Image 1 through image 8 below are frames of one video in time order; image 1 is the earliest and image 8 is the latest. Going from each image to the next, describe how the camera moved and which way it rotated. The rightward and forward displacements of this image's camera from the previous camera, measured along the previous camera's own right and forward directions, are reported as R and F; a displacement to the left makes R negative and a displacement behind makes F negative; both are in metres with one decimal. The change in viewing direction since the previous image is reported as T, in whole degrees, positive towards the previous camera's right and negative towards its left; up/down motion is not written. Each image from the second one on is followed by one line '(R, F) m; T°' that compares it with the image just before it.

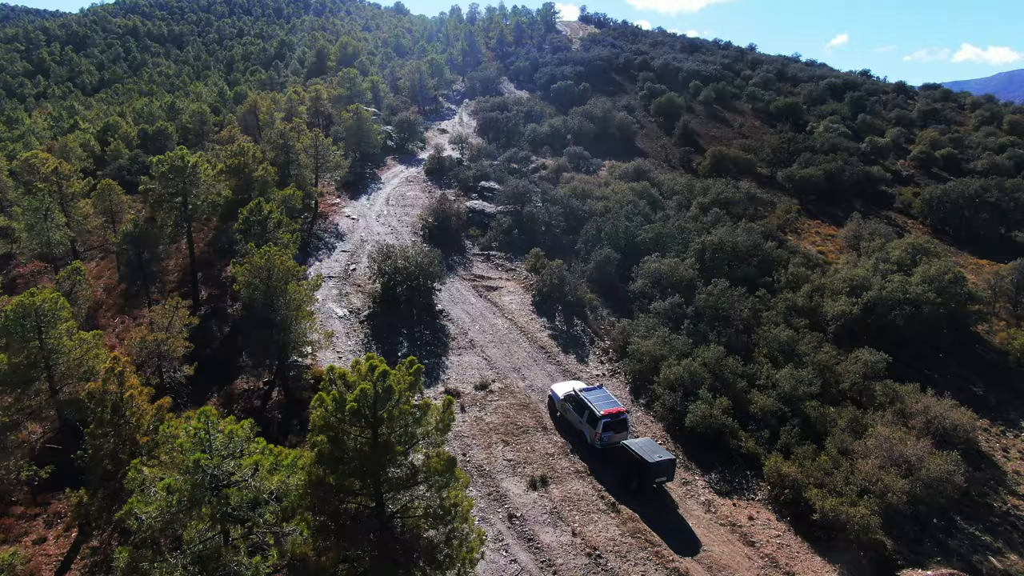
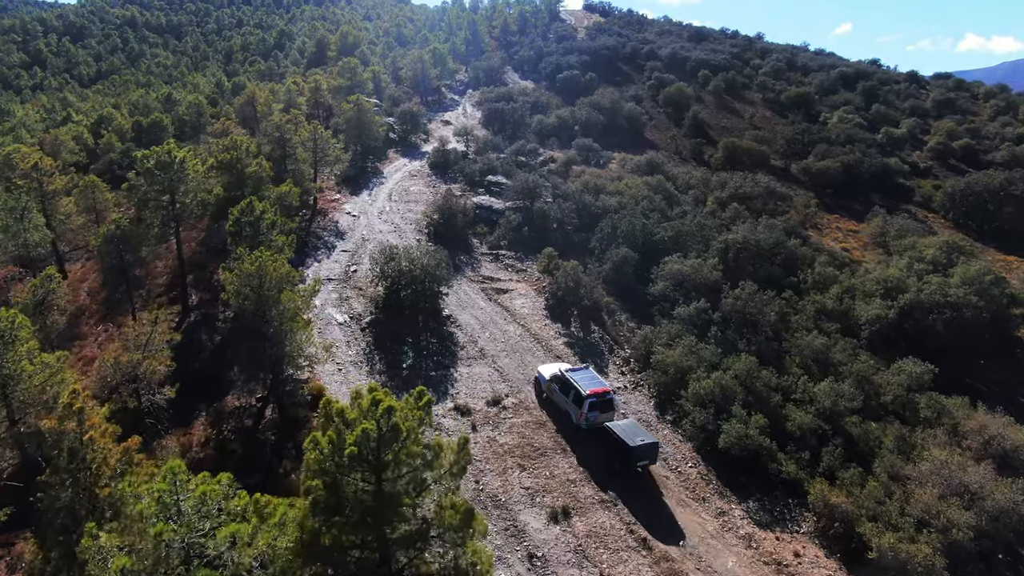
(-0.4, +2.3) m; 0°
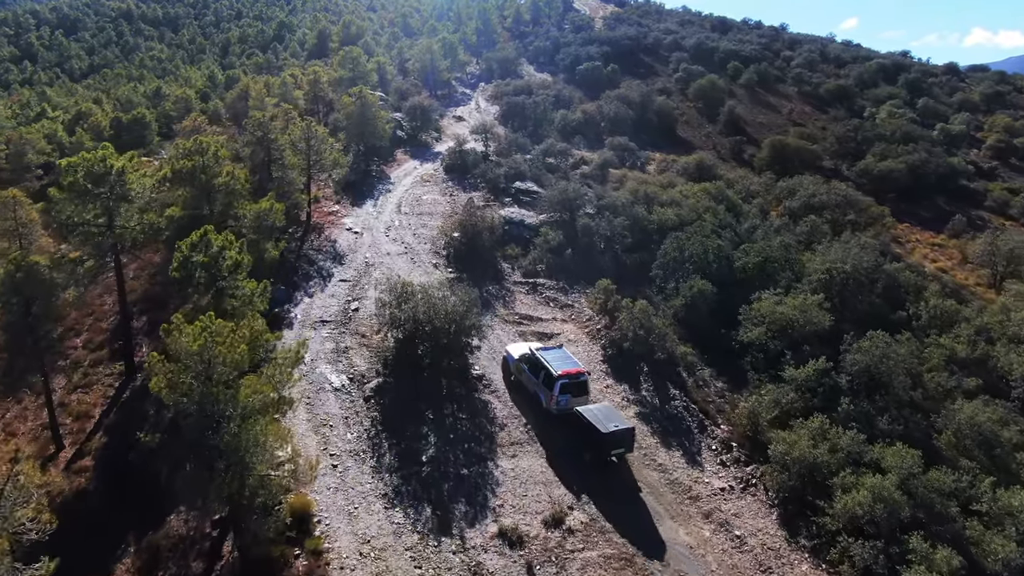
(-1.4, +7.9) m; 0°
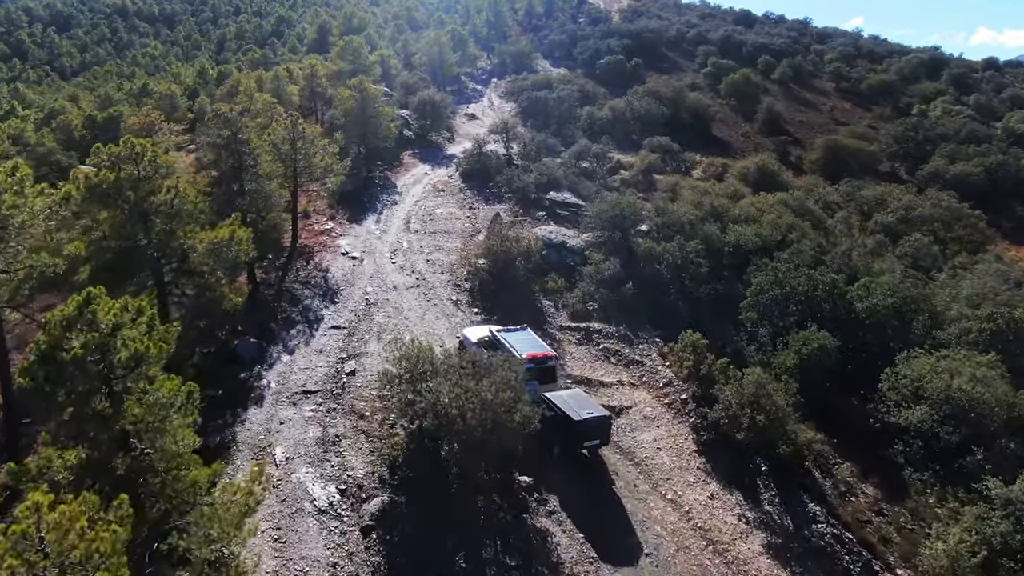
(-1.3, +7.5) m; 0°
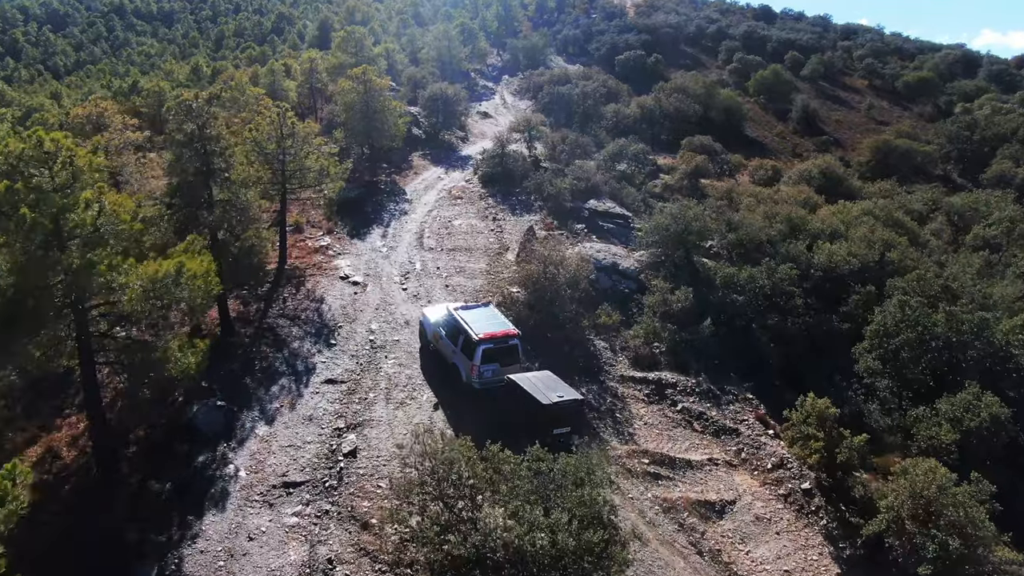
(-1.1, +5.5) m; 0°
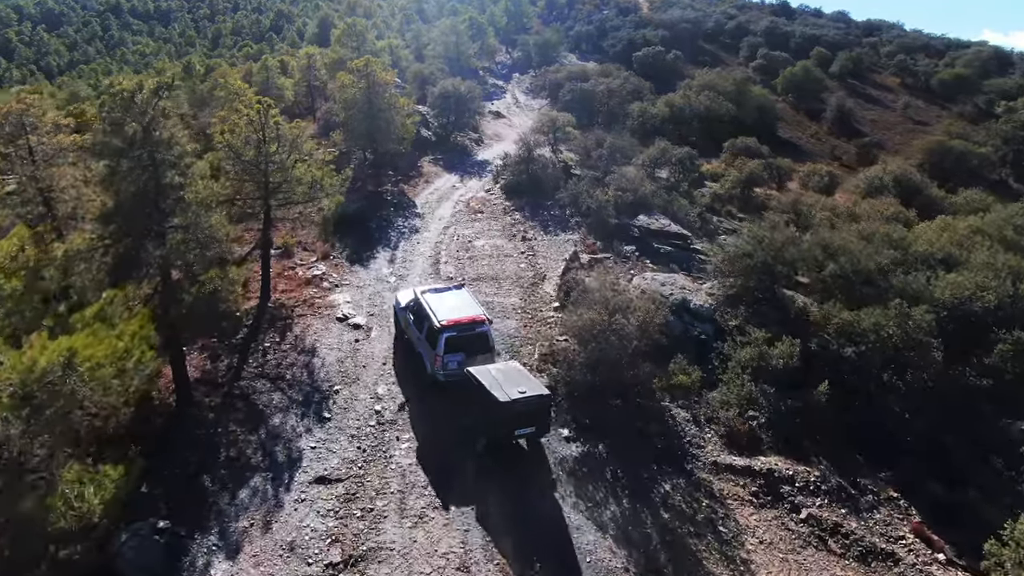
(-0.9, +4.9) m; 0°
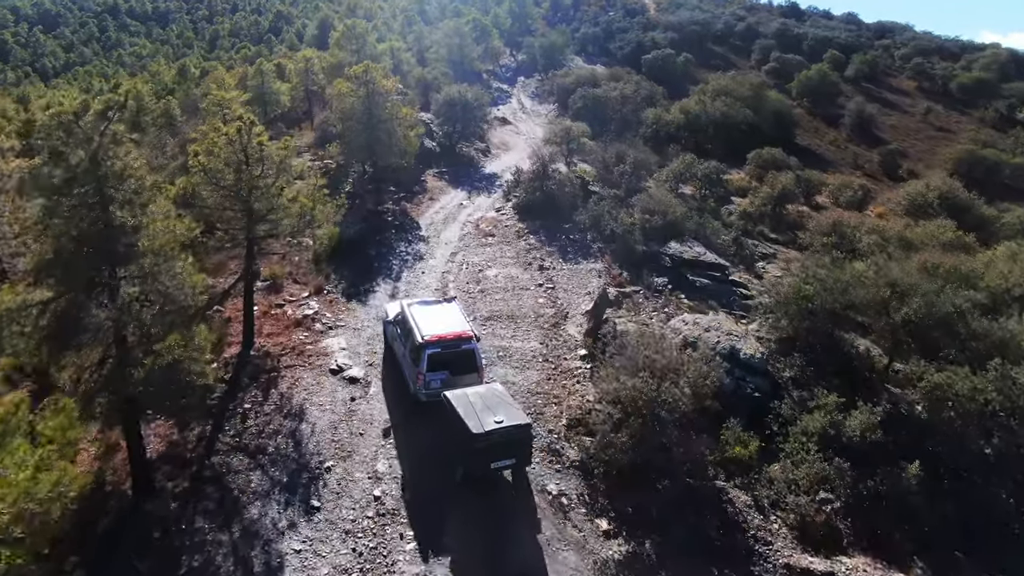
(-0.4, +2.5) m; 0°
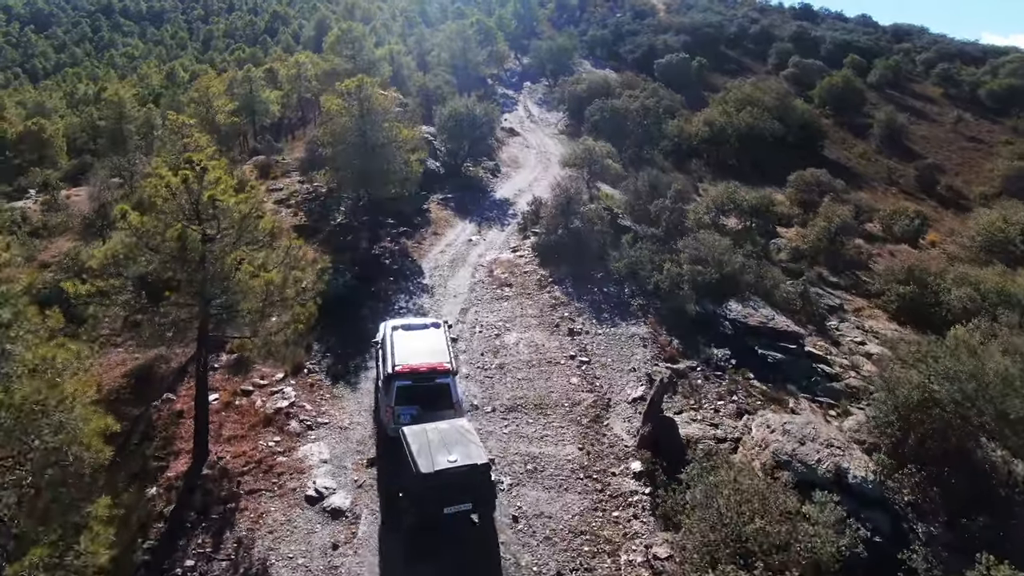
(-0.5, +3.9) m; 0°
